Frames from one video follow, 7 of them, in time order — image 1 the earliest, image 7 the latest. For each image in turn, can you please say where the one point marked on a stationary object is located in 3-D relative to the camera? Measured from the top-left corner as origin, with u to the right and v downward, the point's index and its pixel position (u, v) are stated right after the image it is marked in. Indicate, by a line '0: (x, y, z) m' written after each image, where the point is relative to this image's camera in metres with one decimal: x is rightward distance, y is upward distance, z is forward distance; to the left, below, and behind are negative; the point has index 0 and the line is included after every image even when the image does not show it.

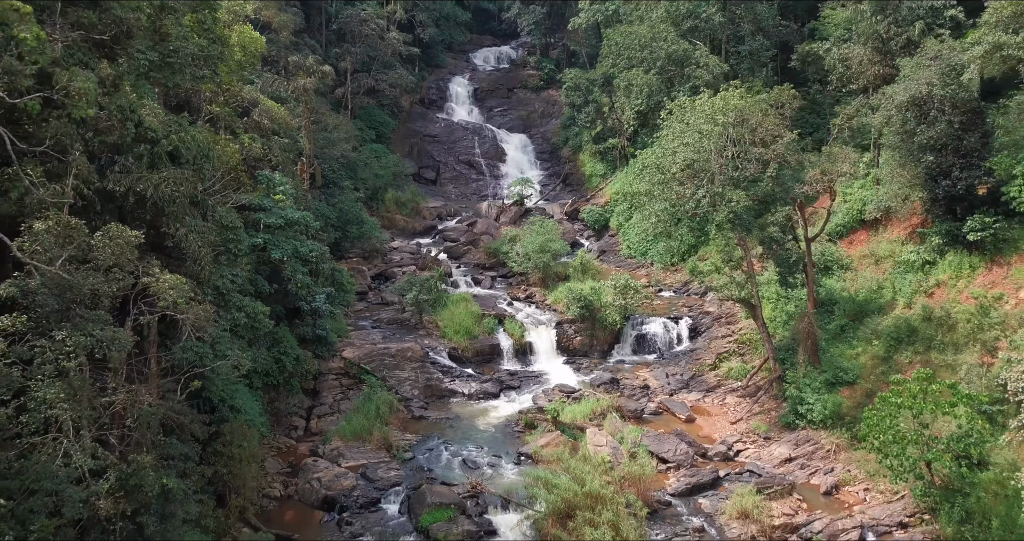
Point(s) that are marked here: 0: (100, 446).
0: (-4.6, -2.0, +7.7) m
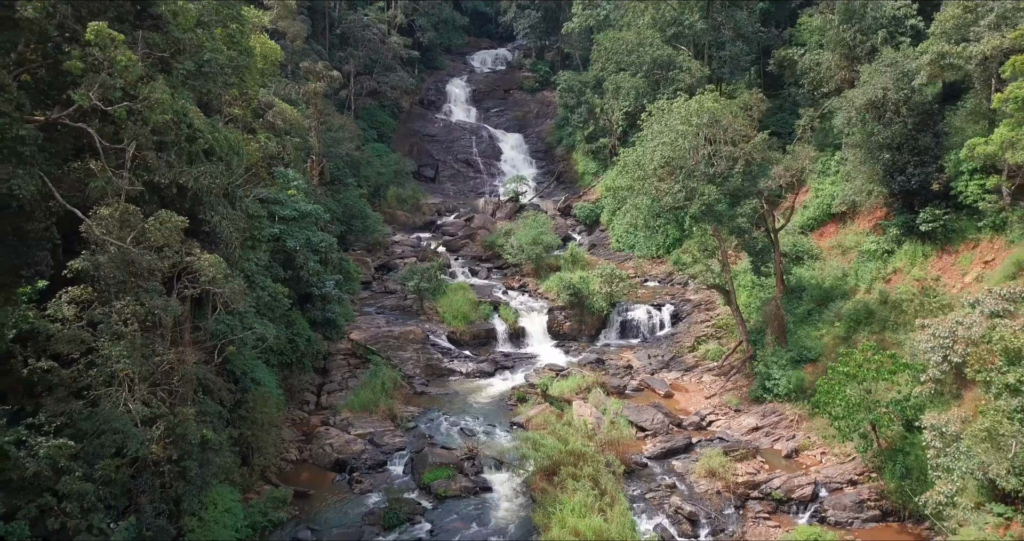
0: (-4.8, -1.7, +9.1) m
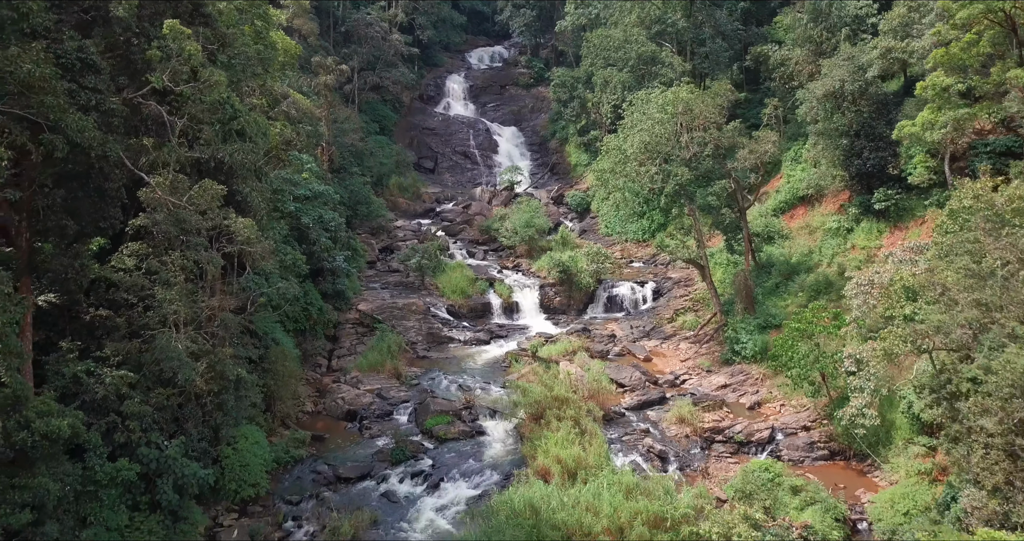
0: (-4.9, -1.1, +10.7) m
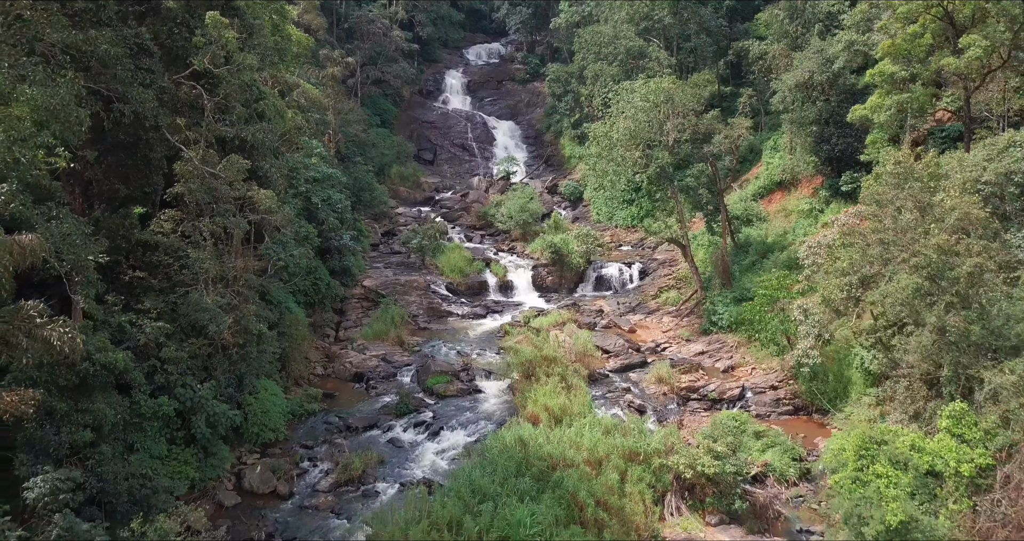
0: (-5.1, -0.5, +12.1) m
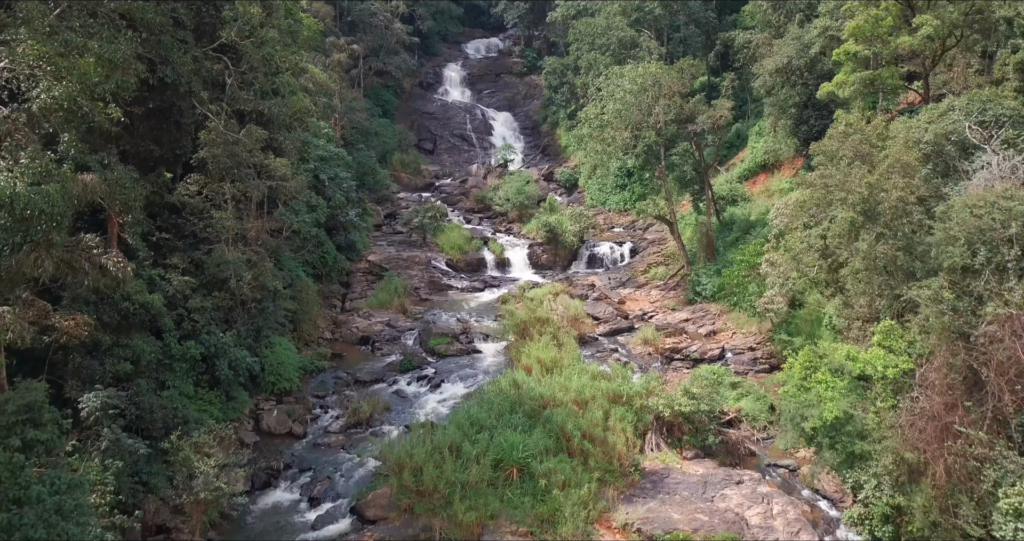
0: (-5.2, +0.3, +13.2) m
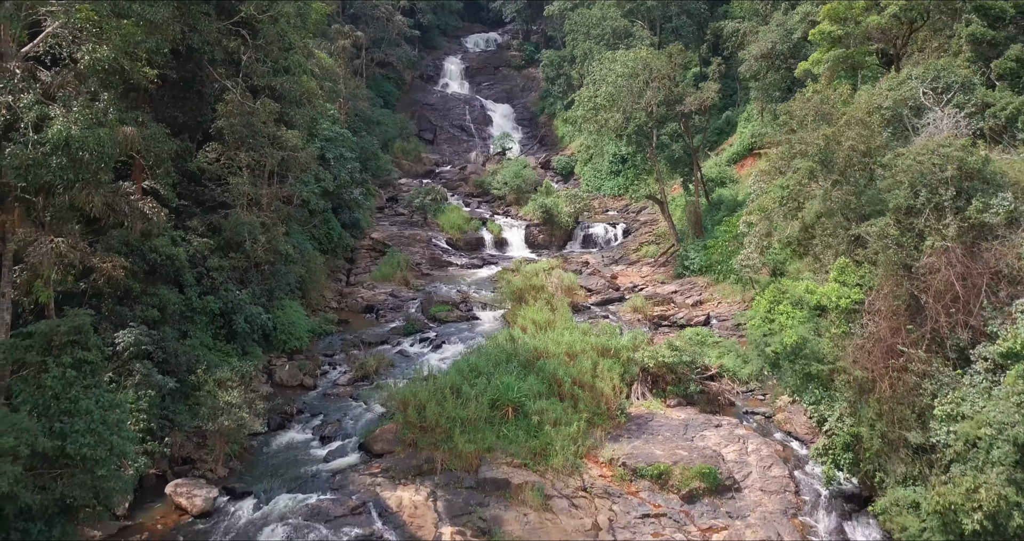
0: (-5.2, +1.0, +14.2) m
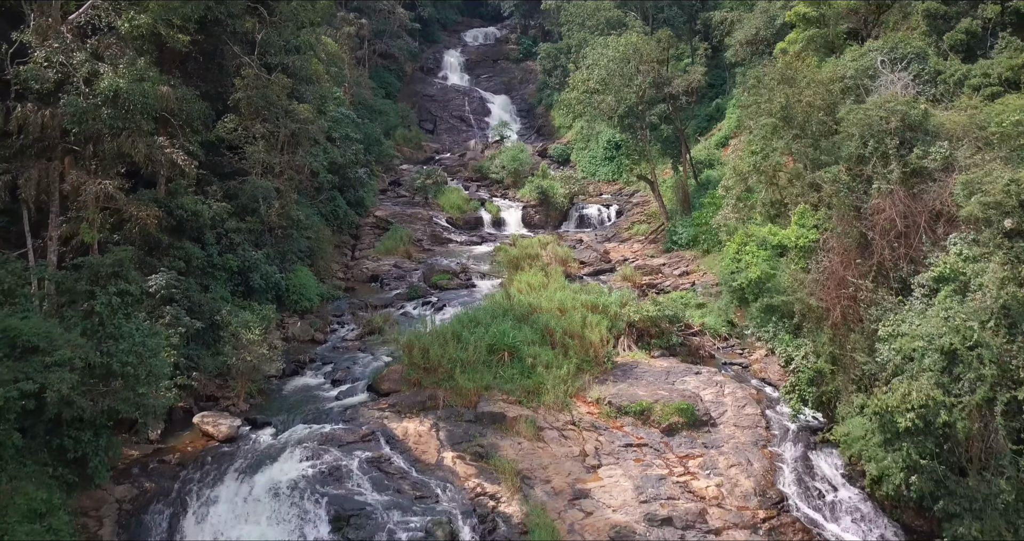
0: (-5.3, +1.8, +15.2) m
